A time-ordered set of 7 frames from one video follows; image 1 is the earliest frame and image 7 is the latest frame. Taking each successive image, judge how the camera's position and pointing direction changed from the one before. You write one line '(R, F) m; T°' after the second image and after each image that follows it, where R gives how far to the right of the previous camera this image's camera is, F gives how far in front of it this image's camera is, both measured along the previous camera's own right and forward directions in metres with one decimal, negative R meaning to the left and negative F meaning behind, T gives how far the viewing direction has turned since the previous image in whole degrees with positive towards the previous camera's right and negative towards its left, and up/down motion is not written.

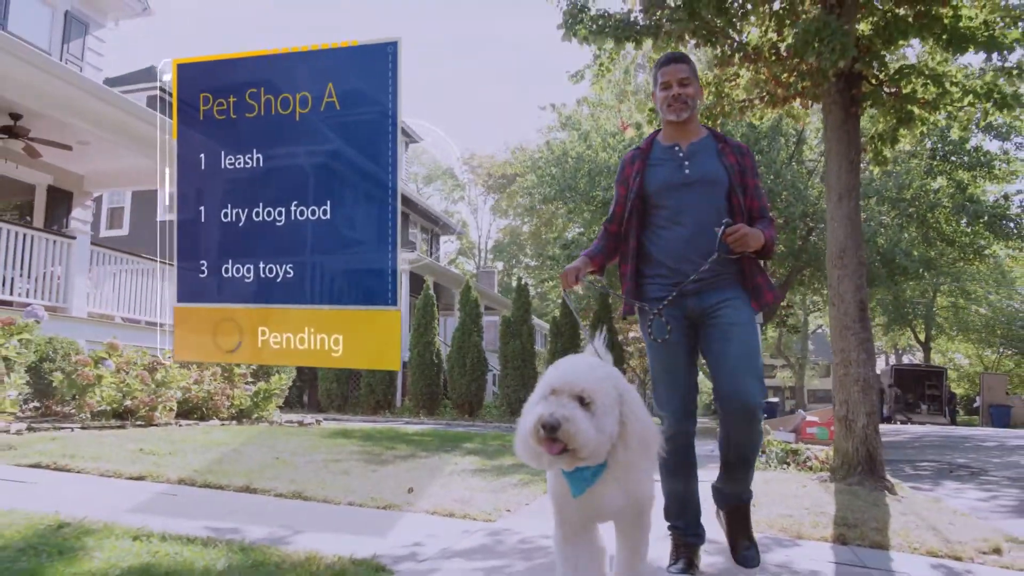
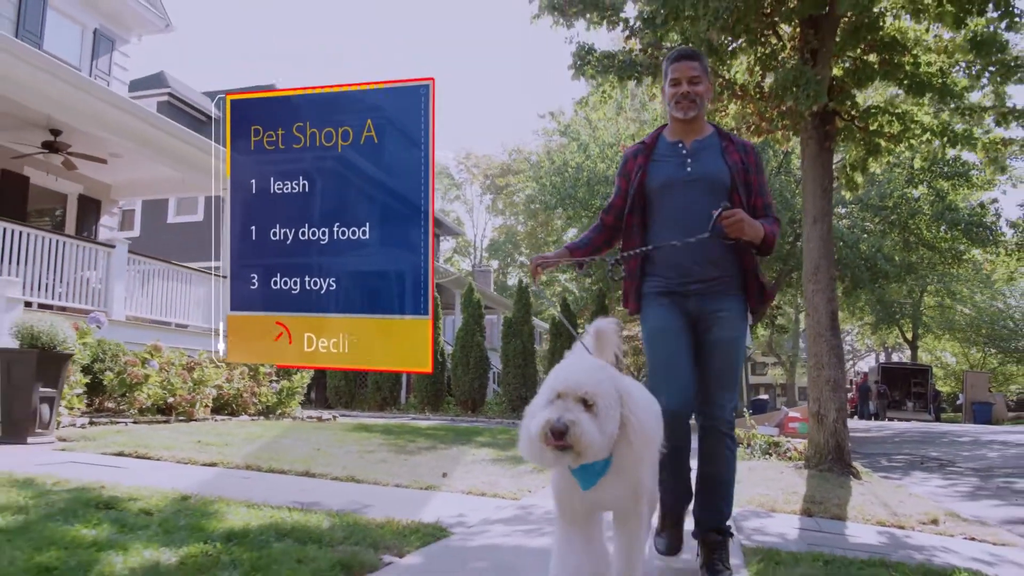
(-0.2, -0.8) m; 0°
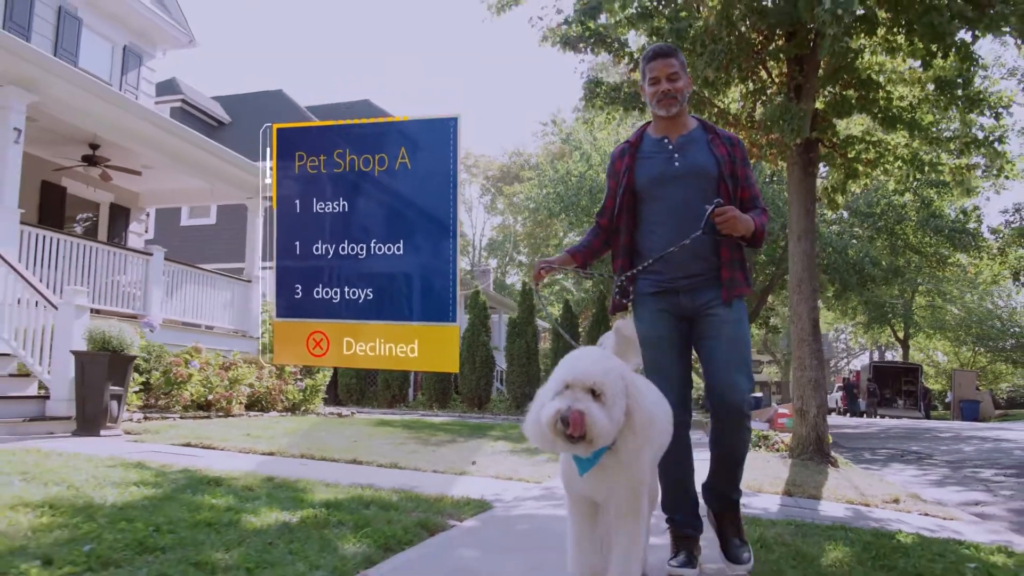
(-0.2, -0.8) m; 0°
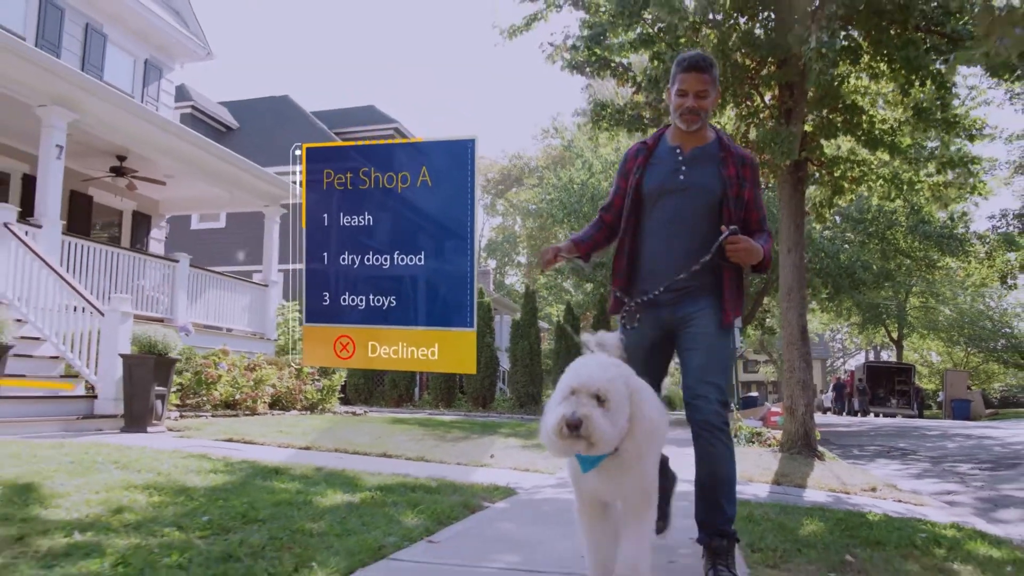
(-0.2, -0.6) m; 0°
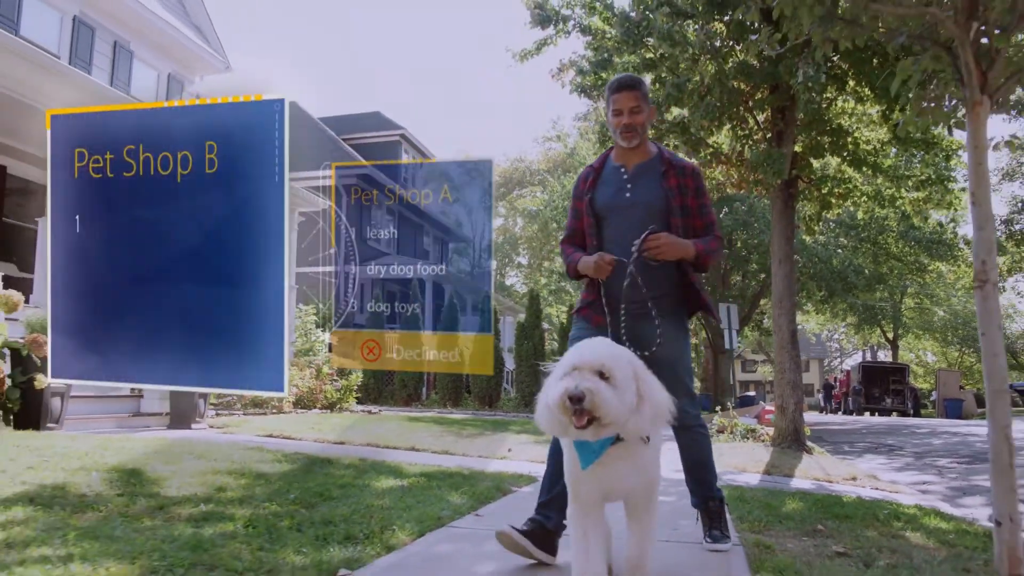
(-0.2, -0.7) m; 0°
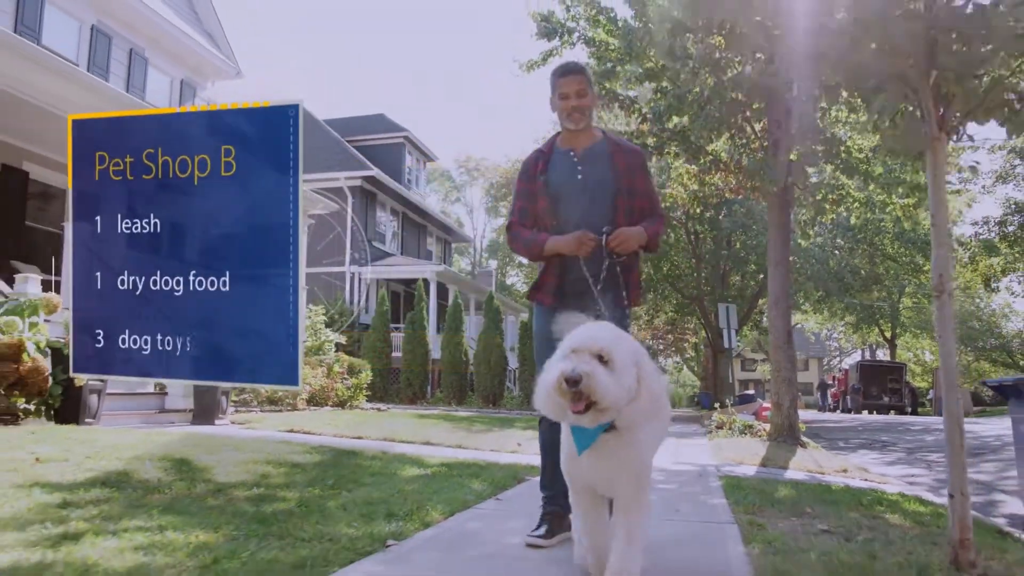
(-0.1, -0.4) m; 0°
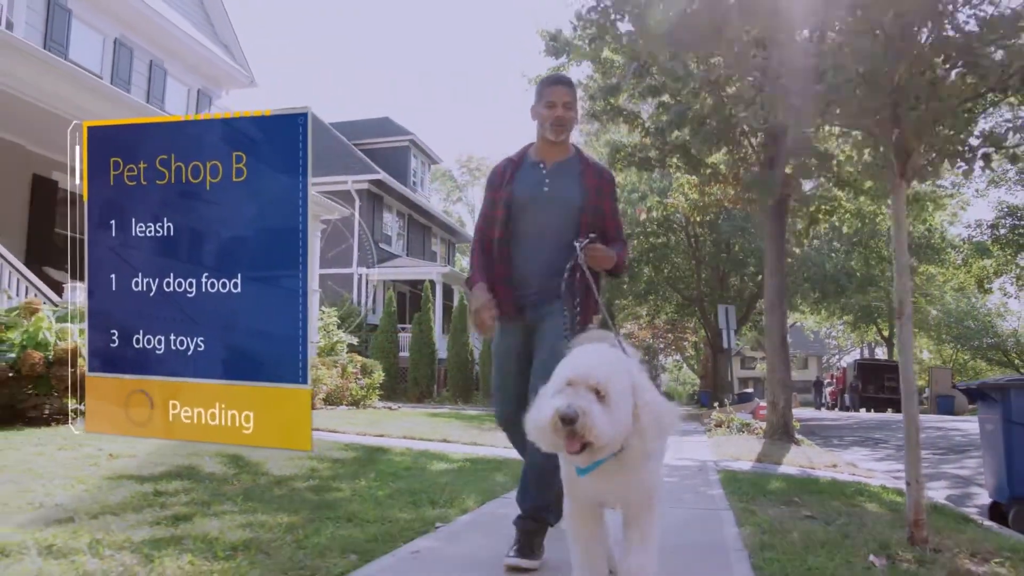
(-0.1, -0.6) m; 0°
